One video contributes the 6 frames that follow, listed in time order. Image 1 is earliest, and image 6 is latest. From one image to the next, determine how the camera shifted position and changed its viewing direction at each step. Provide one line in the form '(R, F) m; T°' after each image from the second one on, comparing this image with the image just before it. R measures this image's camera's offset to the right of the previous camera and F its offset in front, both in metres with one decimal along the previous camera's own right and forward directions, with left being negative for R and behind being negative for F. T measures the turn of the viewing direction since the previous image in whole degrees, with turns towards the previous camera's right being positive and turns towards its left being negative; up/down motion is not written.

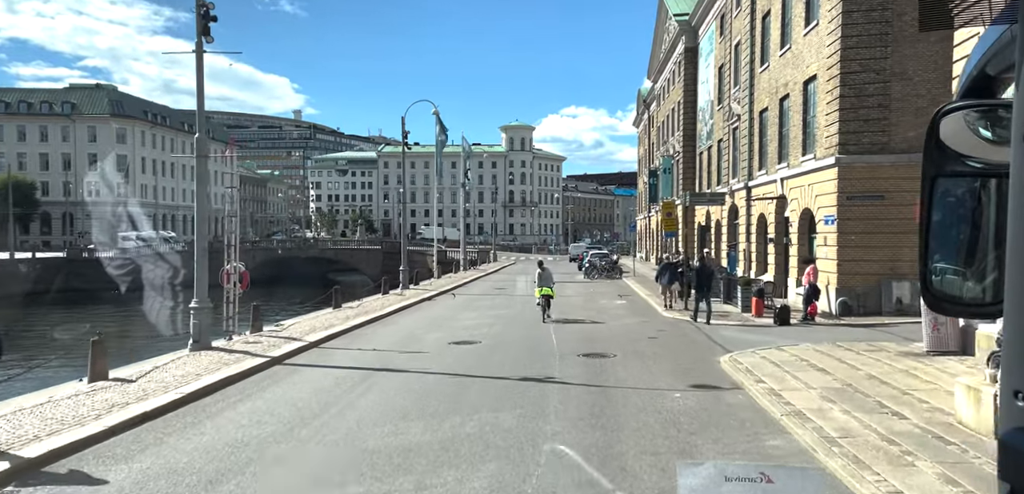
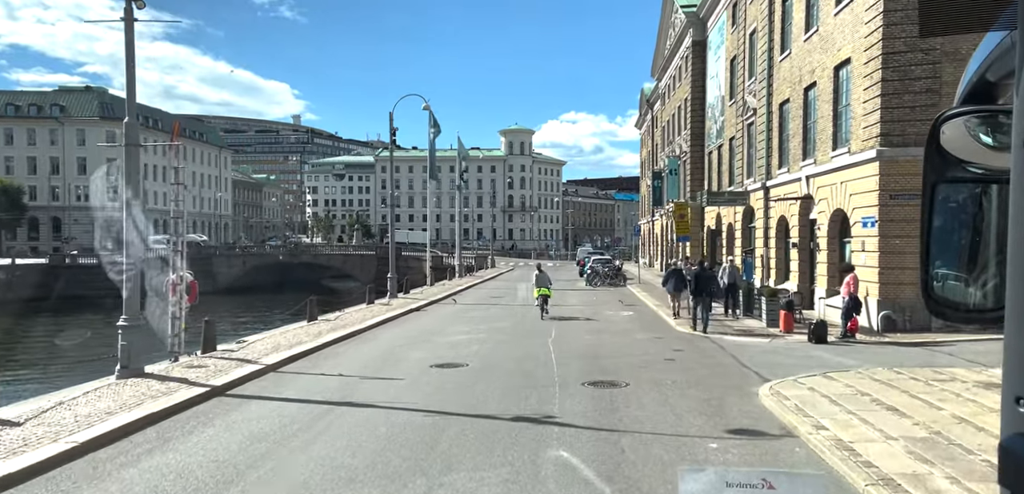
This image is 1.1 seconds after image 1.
(+0.1, +2.2) m; 0°
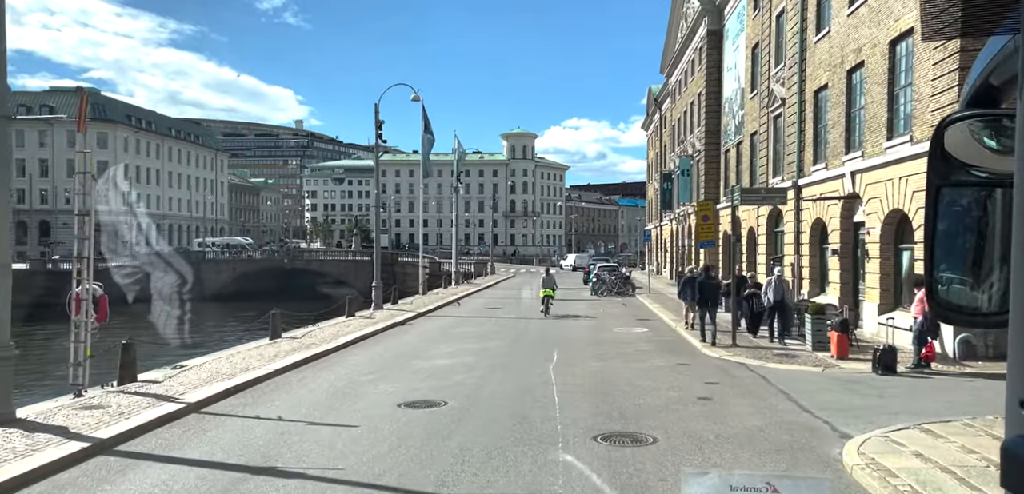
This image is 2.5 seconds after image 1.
(+0.1, +2.7) m; 0°
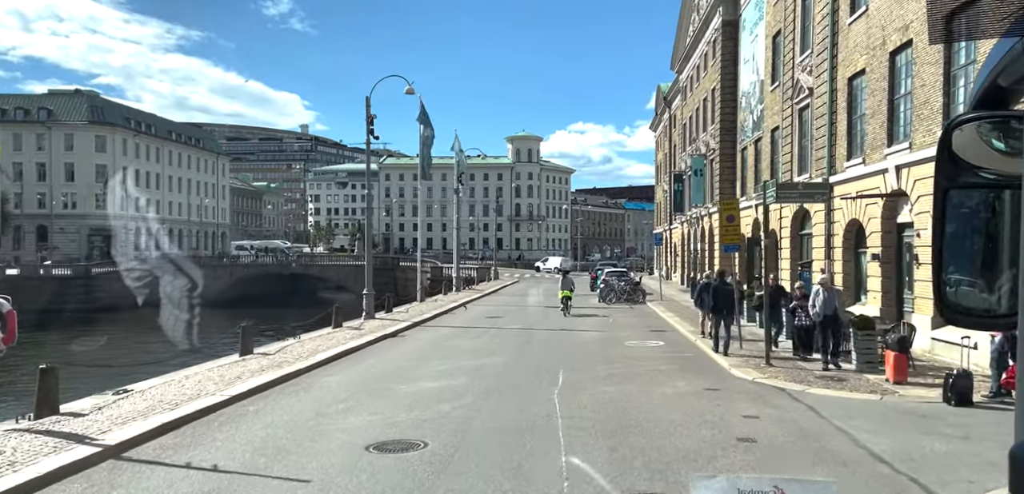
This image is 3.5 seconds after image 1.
(+0.1, +1.9) m; 0°
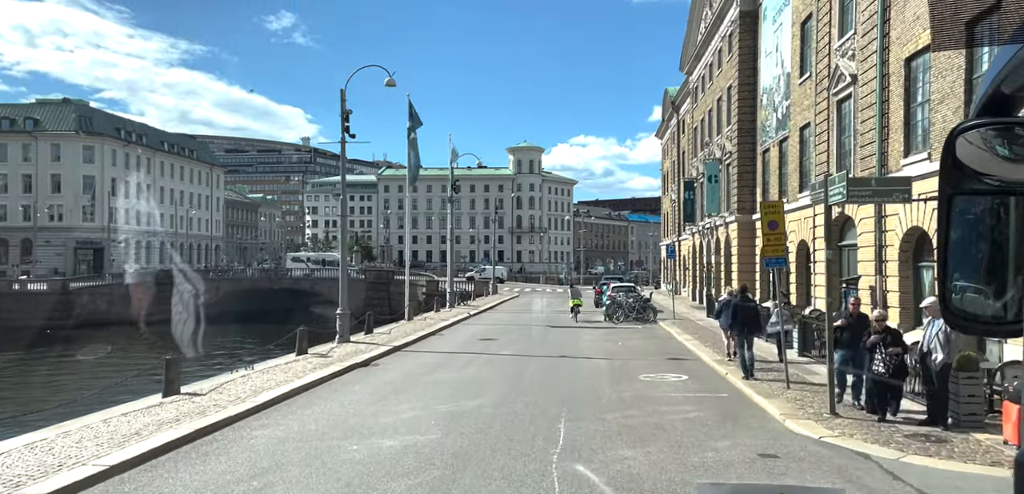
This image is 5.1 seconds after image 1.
(+0.2, +2.9) m; 0°
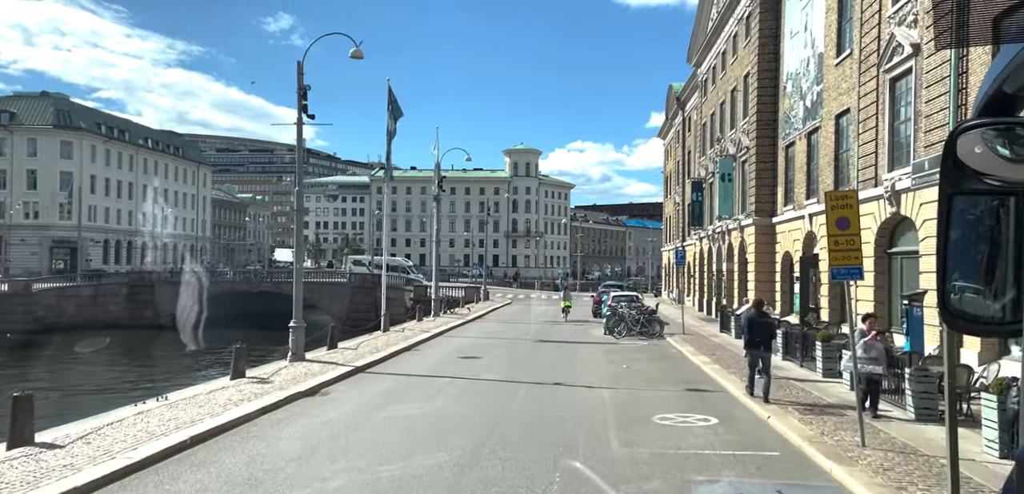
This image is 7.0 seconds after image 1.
(+0.2, +3.1) m; 0°
